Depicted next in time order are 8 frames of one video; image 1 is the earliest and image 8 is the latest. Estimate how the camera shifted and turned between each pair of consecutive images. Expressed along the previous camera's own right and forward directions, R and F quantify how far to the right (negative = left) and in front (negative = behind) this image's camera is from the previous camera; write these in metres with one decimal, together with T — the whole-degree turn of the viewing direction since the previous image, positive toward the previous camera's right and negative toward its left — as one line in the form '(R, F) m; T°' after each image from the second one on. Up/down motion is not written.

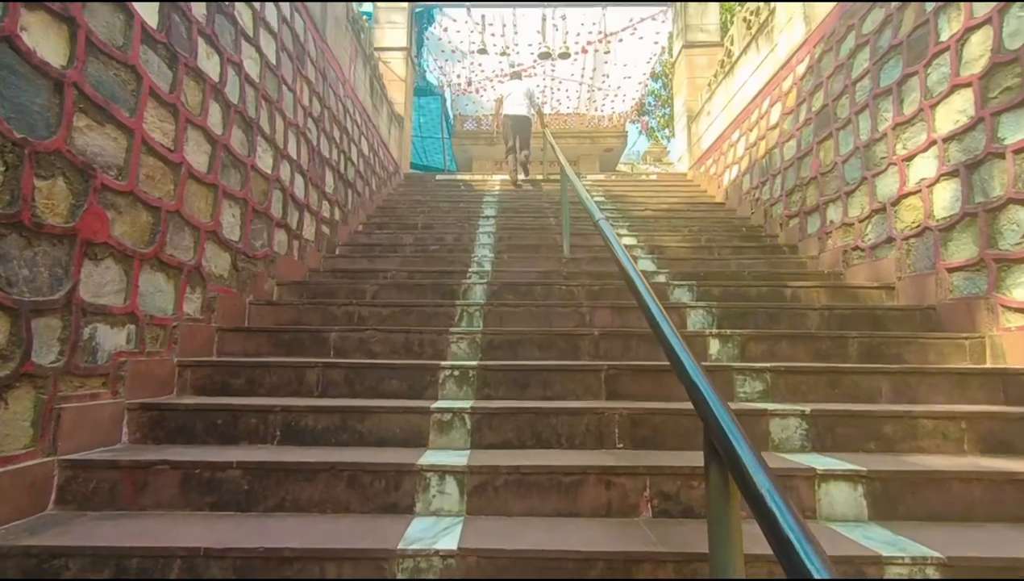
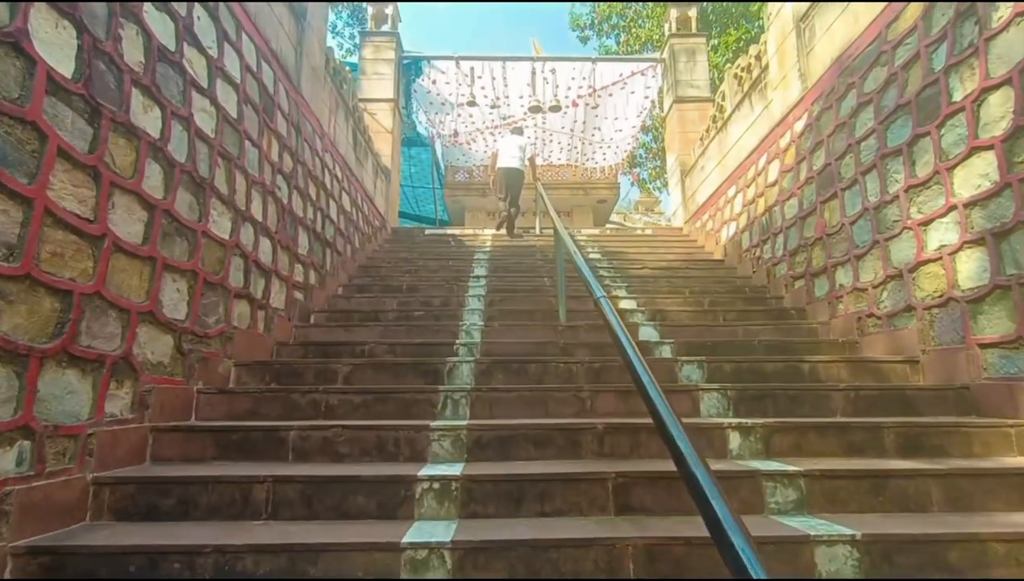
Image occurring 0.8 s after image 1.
(0.0, +0.3) m; +1°
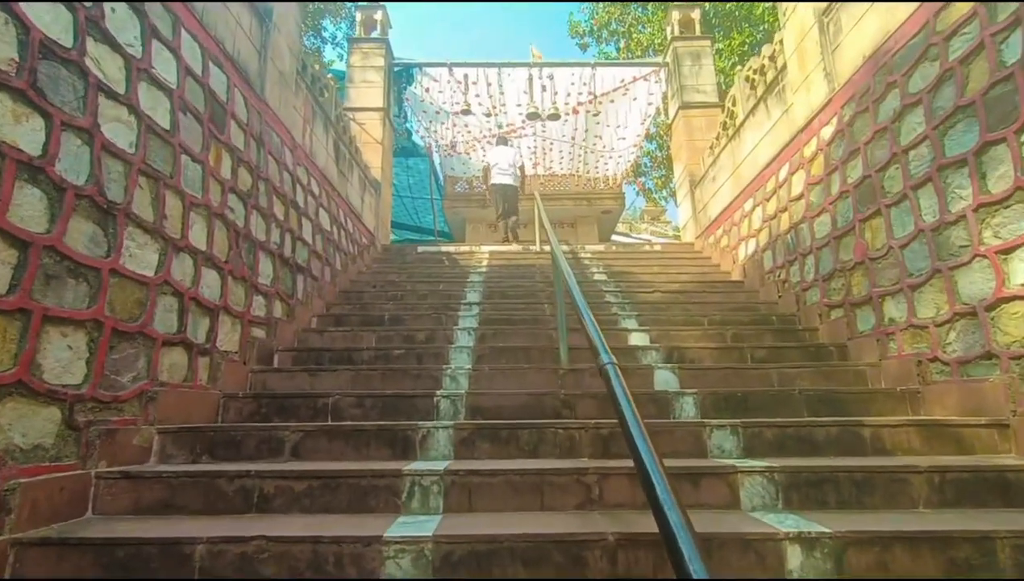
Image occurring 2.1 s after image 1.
(0.0, +0.5) m; 0°
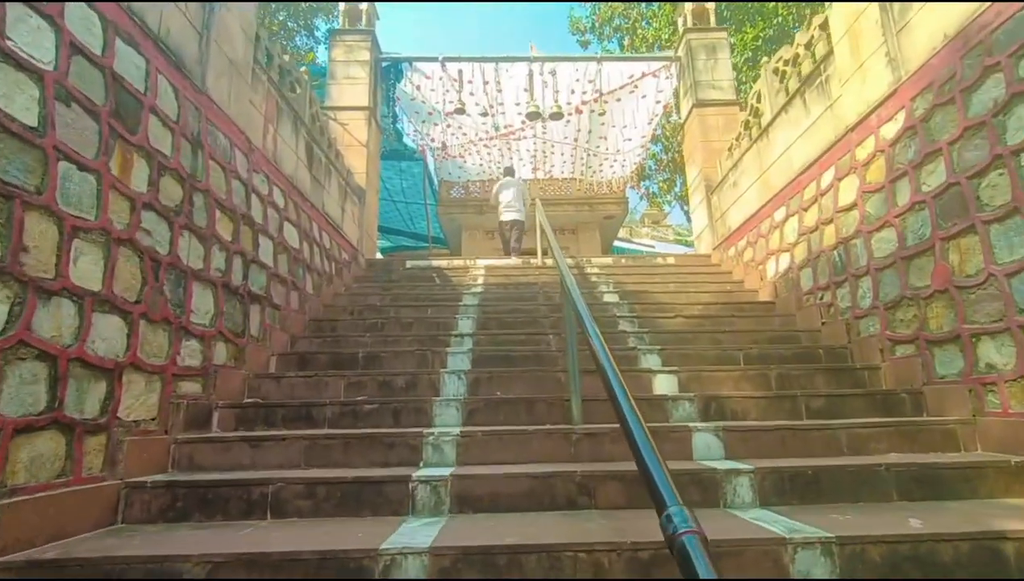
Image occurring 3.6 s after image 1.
(0.0, +0.6) m; 0°
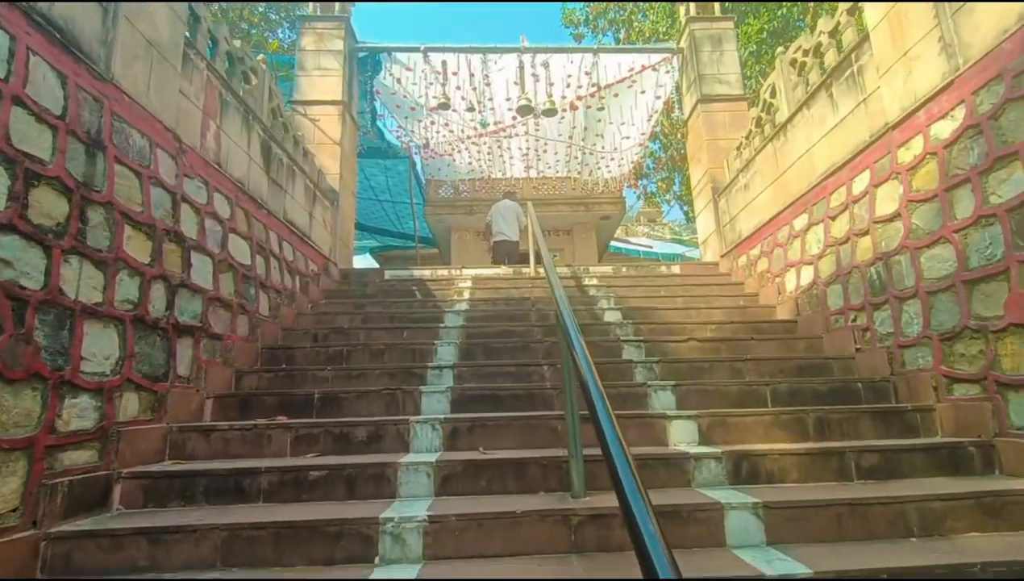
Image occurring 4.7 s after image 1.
(0.0, +0.6) m; 0°
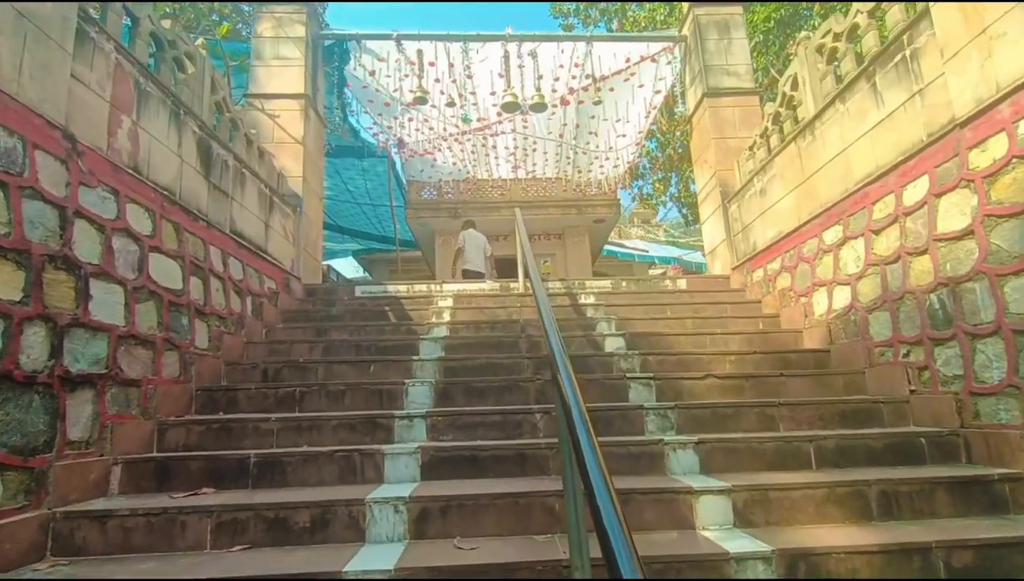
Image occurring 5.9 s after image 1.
(0.0, +0.6) m; +1°
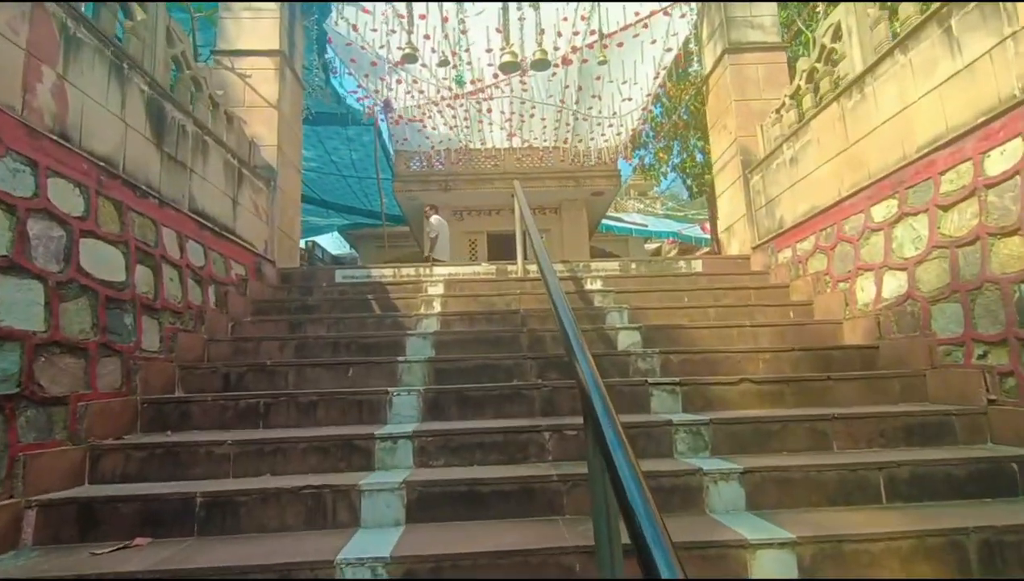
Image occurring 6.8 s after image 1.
(0.0, +0.5) m; +1°
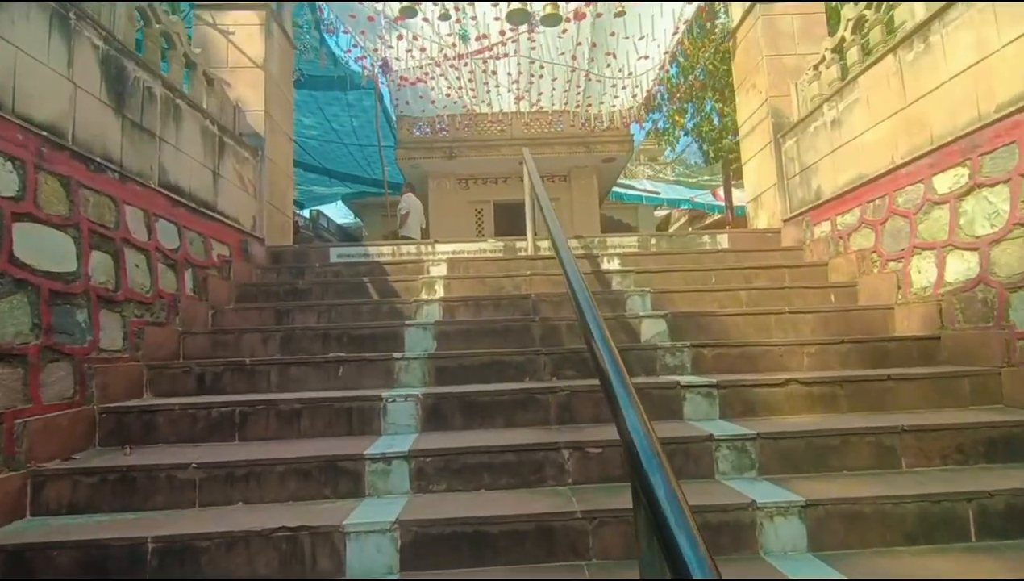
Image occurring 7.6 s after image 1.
(0.0, +0.4) m; 0°
